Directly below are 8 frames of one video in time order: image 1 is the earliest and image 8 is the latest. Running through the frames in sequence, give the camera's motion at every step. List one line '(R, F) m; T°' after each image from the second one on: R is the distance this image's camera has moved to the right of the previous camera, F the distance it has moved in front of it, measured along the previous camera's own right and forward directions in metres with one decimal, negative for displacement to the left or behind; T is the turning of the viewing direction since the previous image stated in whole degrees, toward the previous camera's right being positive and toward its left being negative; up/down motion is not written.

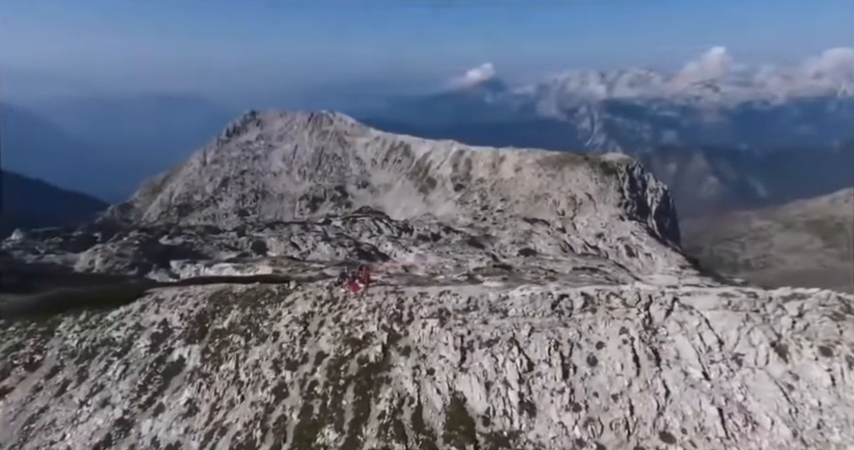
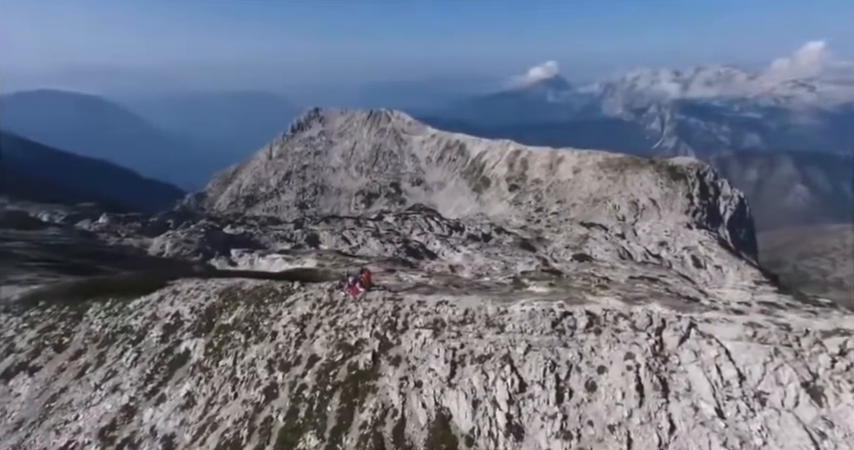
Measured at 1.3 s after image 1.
(+3.7, +0.9) m; -7°
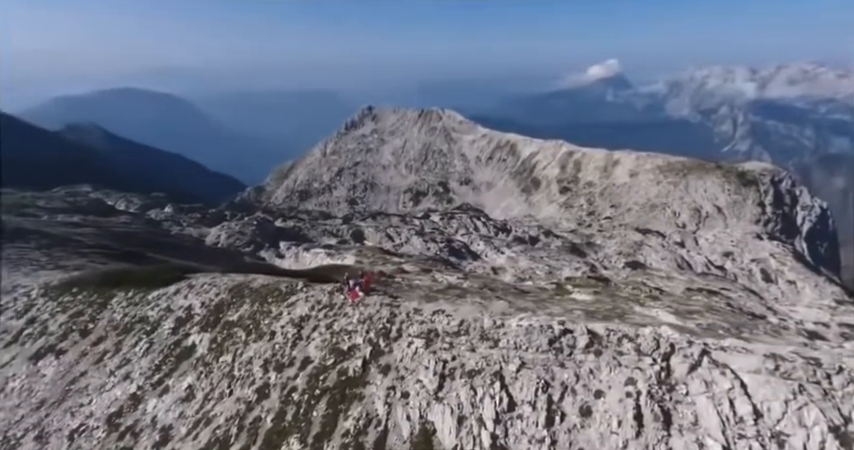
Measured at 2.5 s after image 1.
(+3.3, +0.9) m; -7°
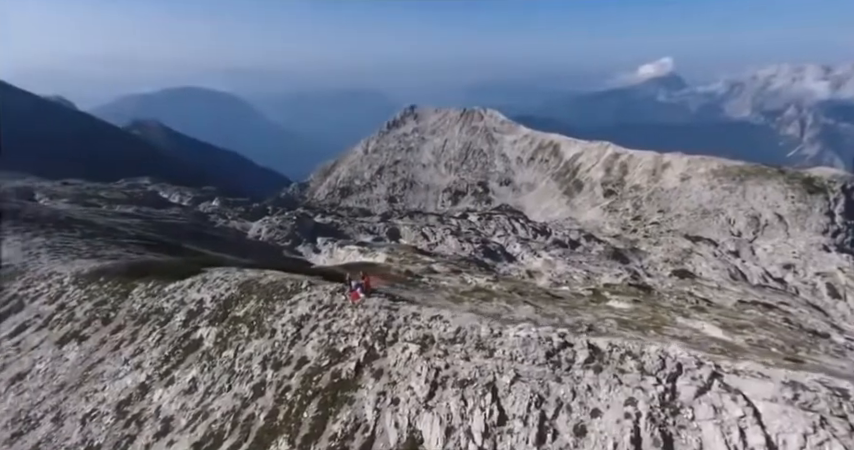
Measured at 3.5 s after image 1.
(+2.6, +0.8) m; -5°
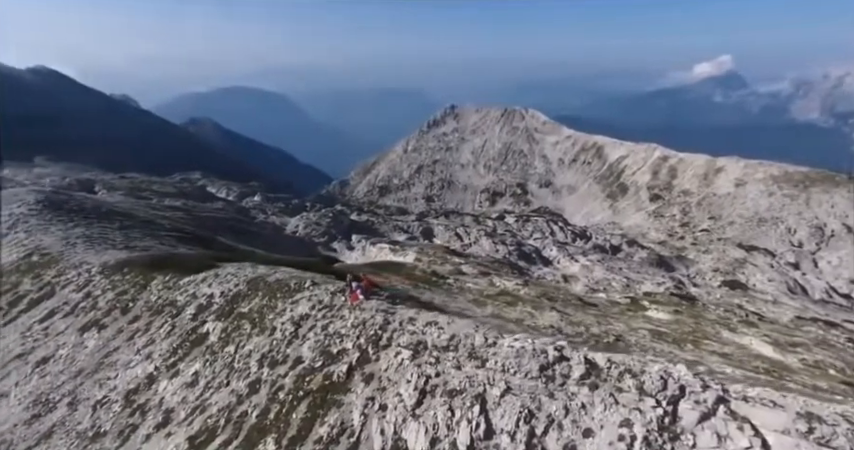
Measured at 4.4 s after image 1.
(+2.6, +0.8) m; -5°
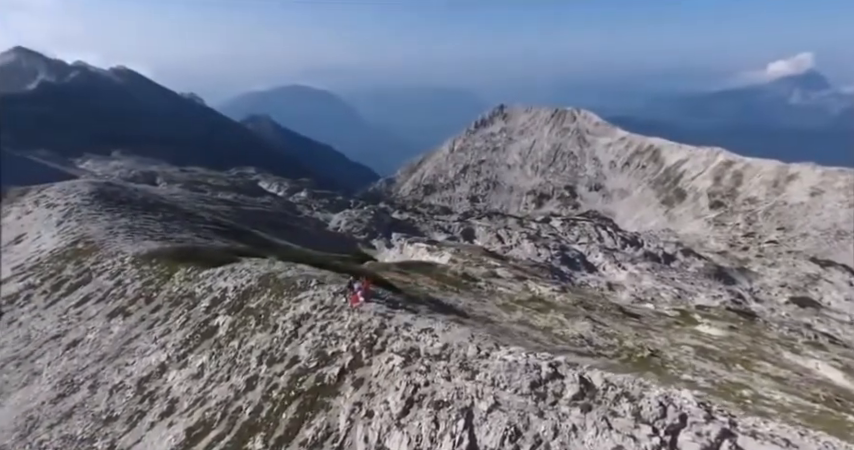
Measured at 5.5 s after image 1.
(+2.9, +1.0) m; -6°
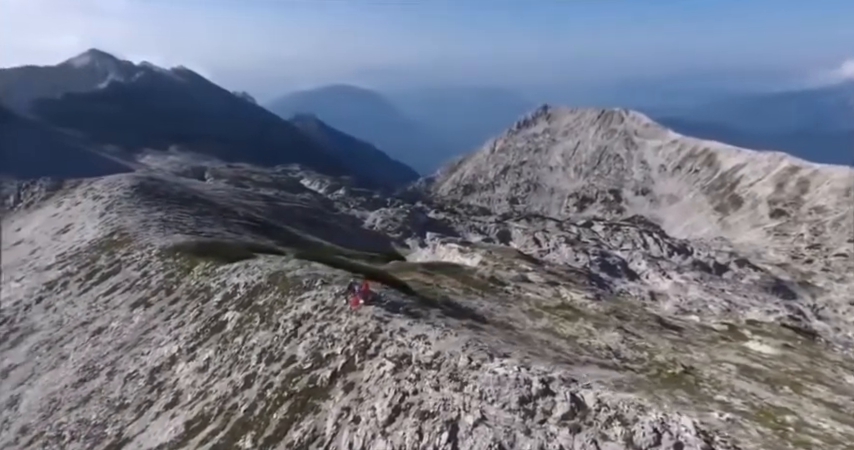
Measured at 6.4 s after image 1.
(+2.5, +1.0) m; -5°
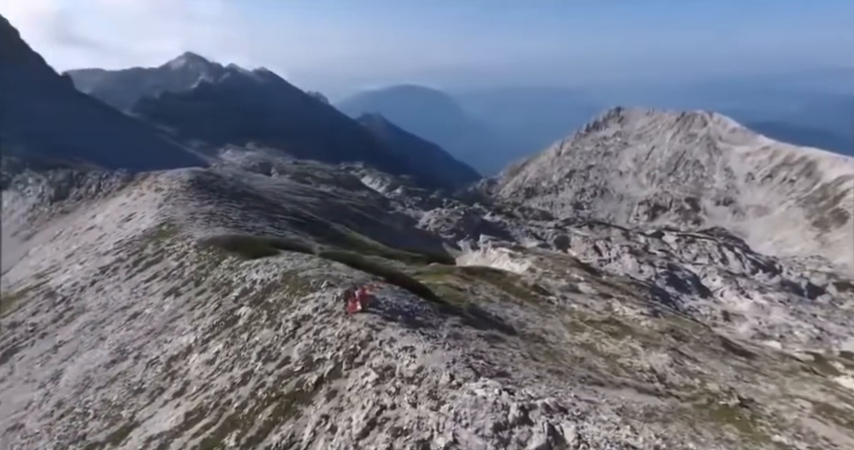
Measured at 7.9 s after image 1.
(+3.8, +1.8) m; -8°
